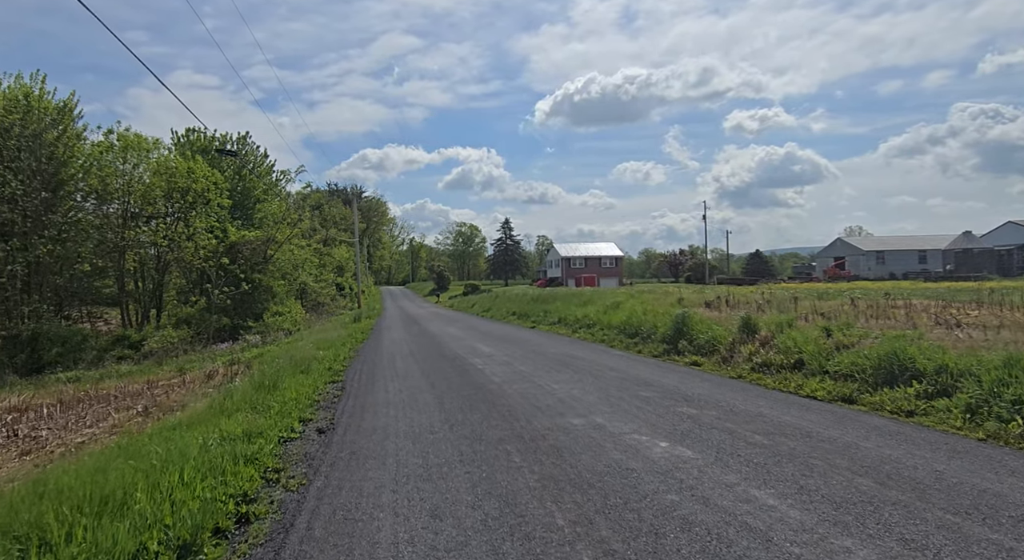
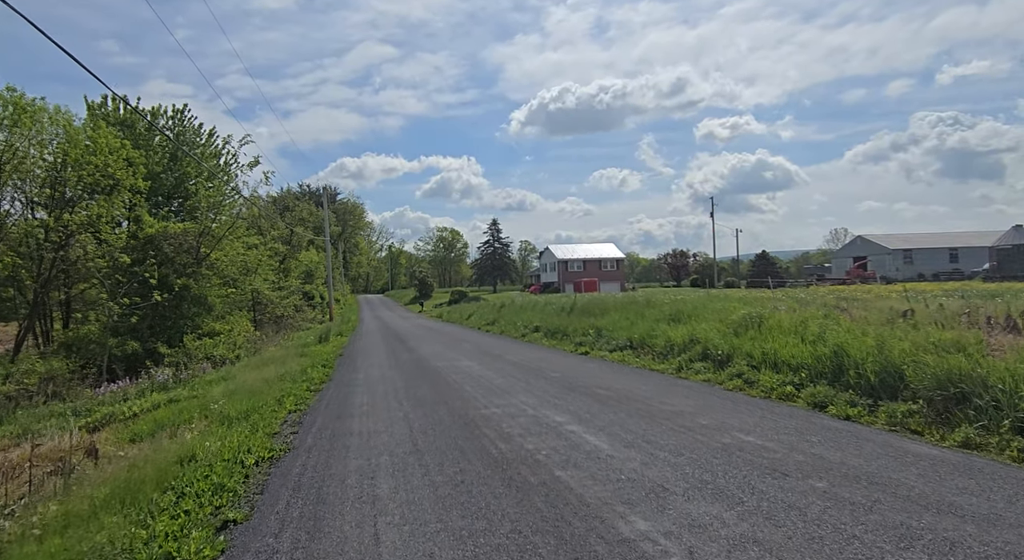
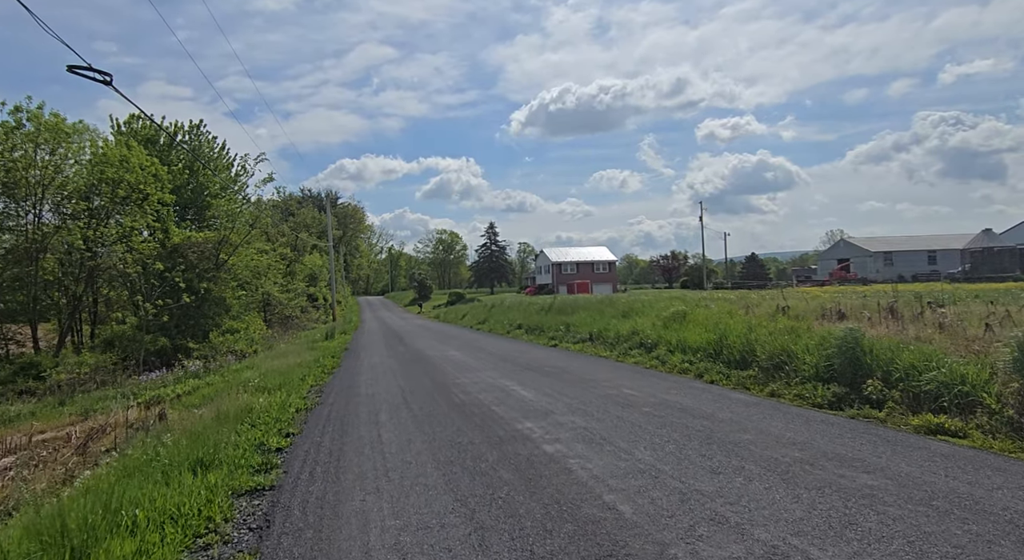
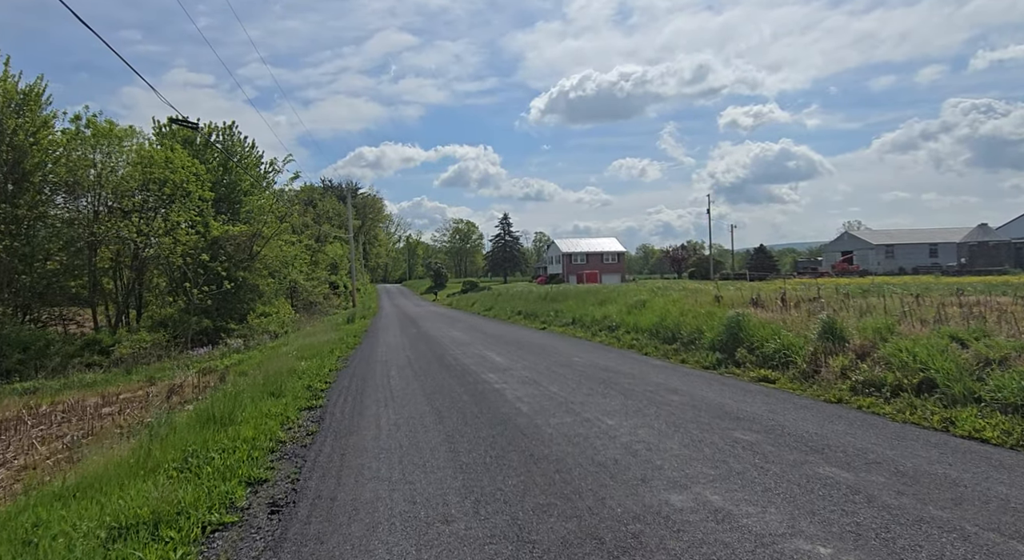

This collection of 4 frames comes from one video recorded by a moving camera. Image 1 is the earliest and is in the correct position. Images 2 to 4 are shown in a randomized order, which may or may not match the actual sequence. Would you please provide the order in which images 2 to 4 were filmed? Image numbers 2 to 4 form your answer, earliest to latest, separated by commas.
4, 3, 2
